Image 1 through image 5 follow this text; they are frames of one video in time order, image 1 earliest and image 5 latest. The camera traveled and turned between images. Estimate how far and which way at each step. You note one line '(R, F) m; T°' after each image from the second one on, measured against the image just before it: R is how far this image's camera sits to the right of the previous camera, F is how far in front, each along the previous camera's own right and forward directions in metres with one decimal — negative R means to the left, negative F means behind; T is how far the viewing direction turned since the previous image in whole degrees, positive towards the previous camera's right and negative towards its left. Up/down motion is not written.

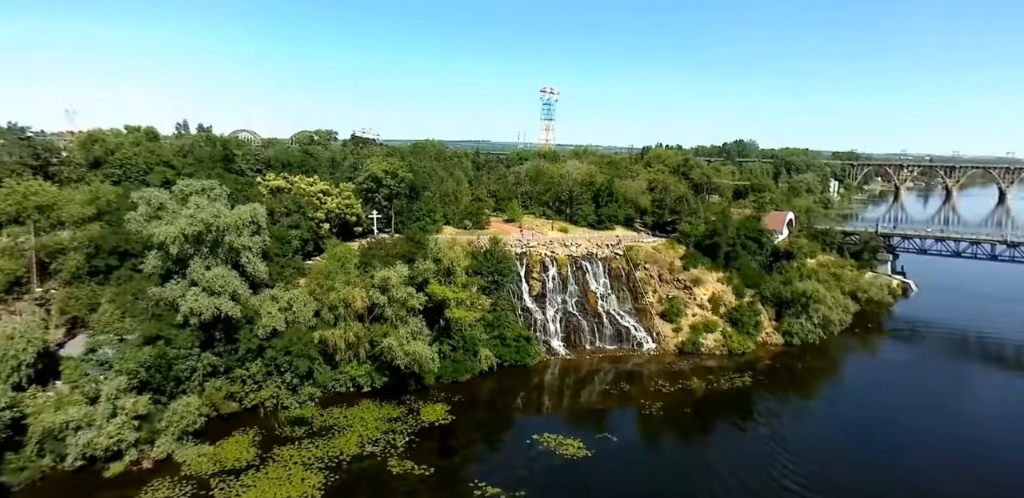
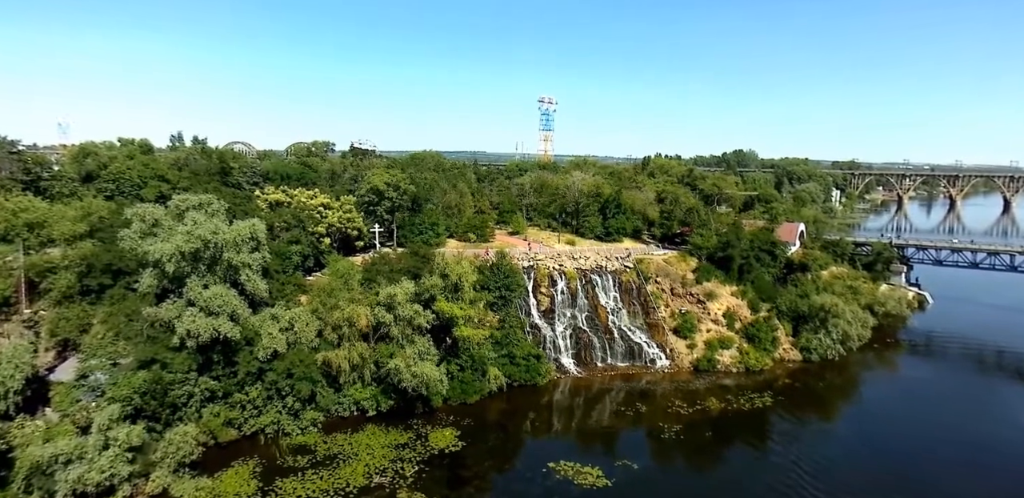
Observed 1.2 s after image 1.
(-0.7, +1.1) m; 0°
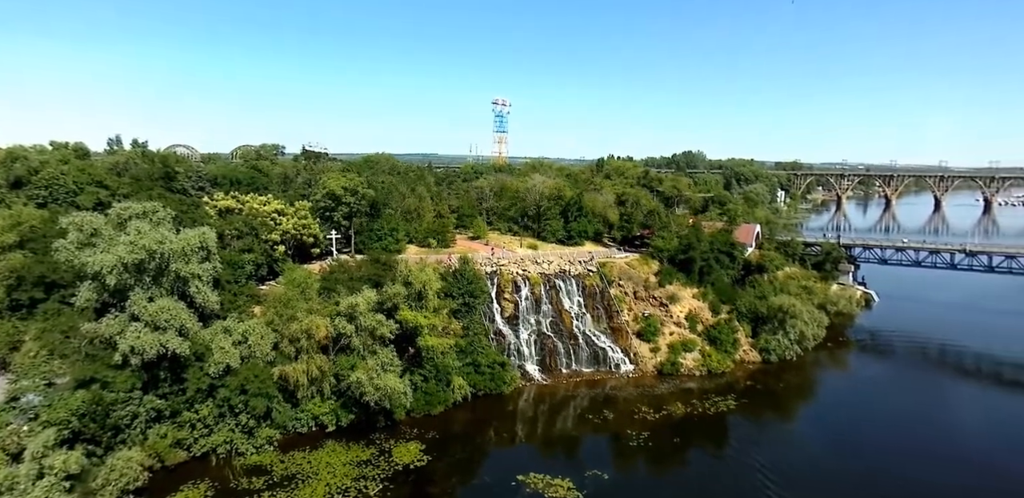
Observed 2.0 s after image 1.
(-0.4, +0.4) m; +4°
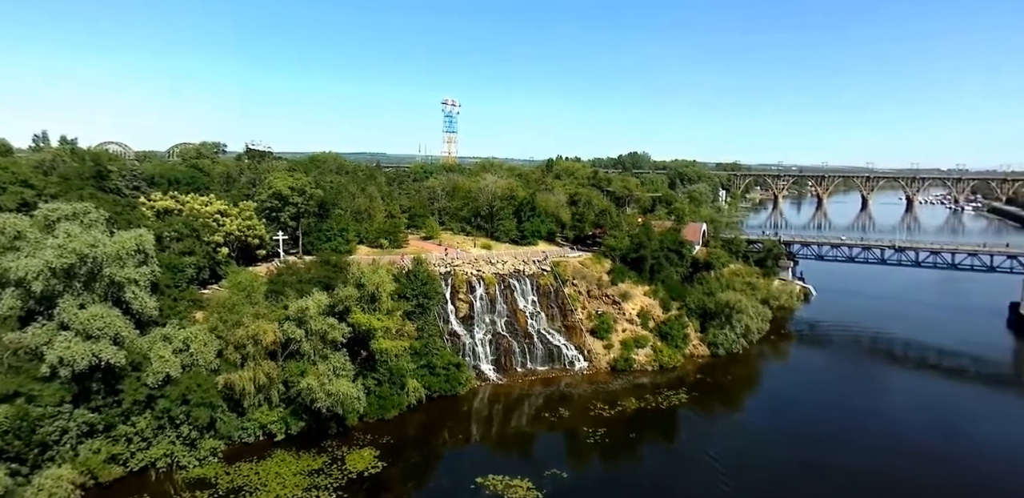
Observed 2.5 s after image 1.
(-0.2, 0.0) m; +5°
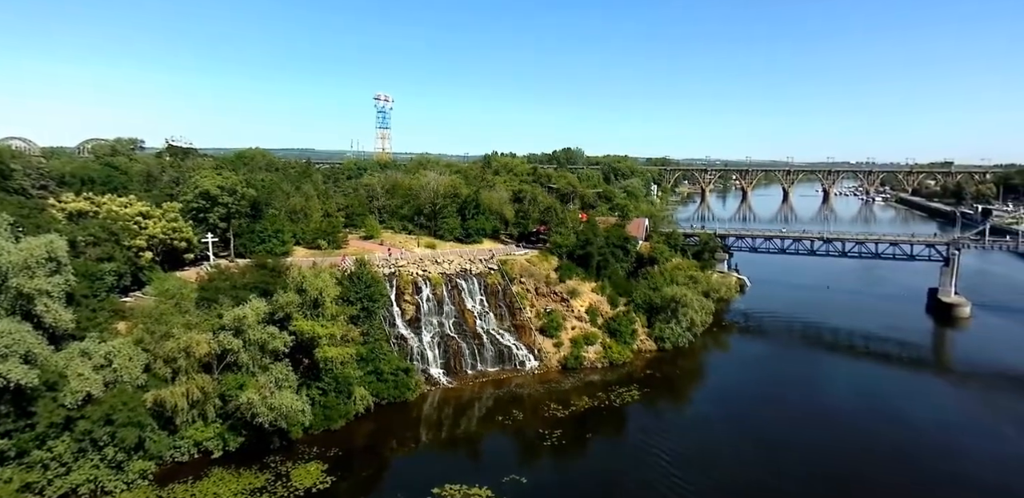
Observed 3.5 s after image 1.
(-0.6, +0.4) m; +6°
